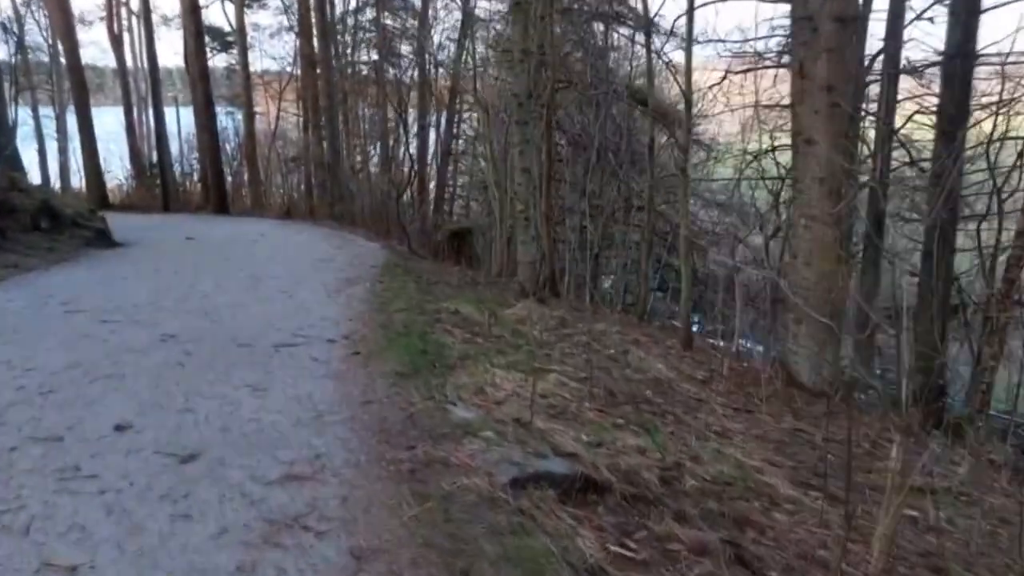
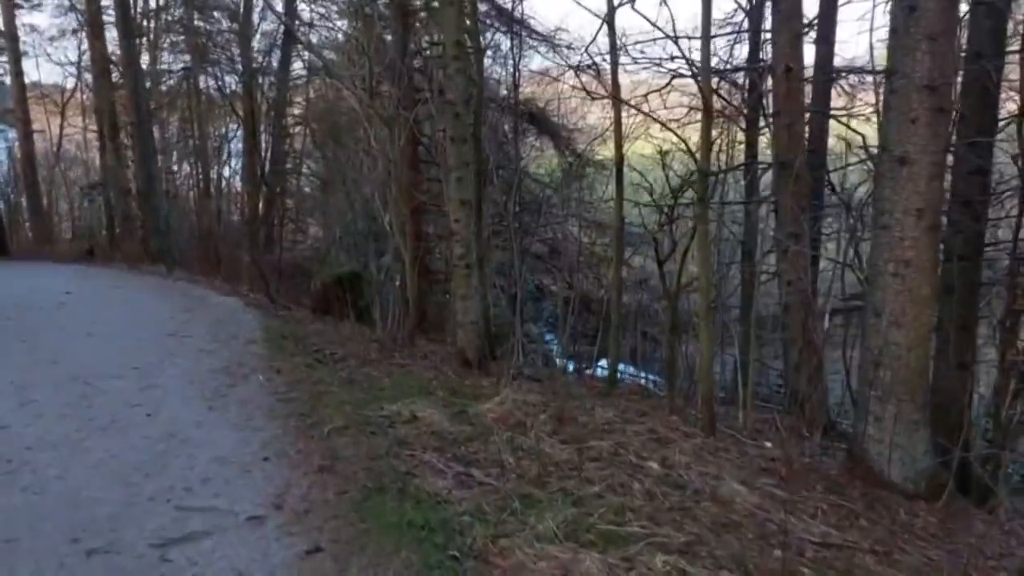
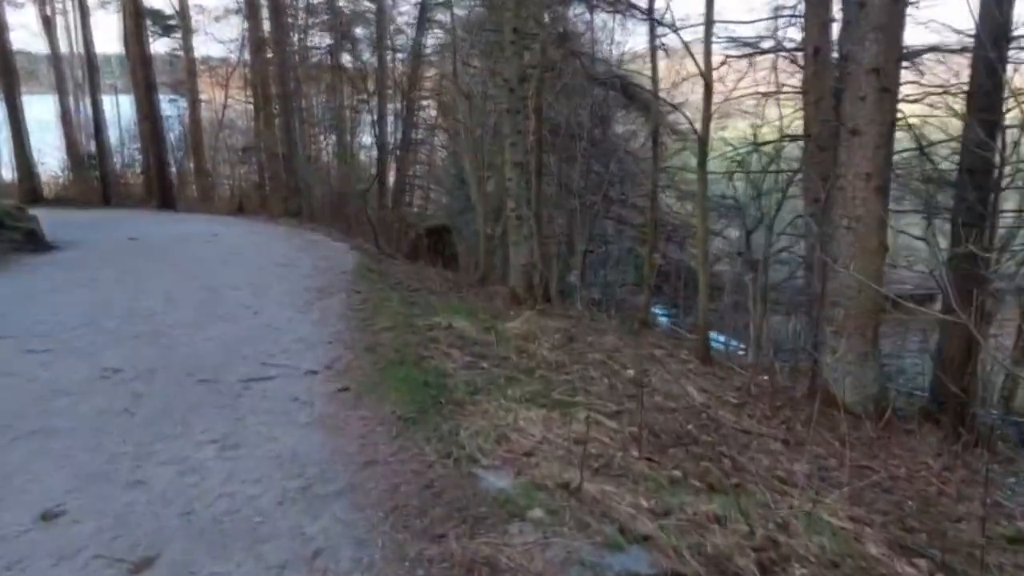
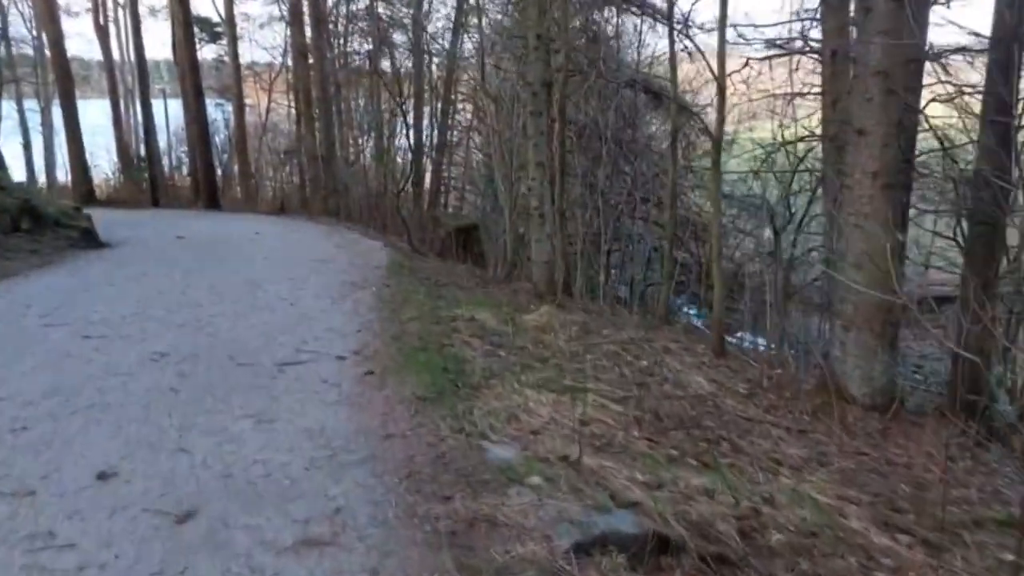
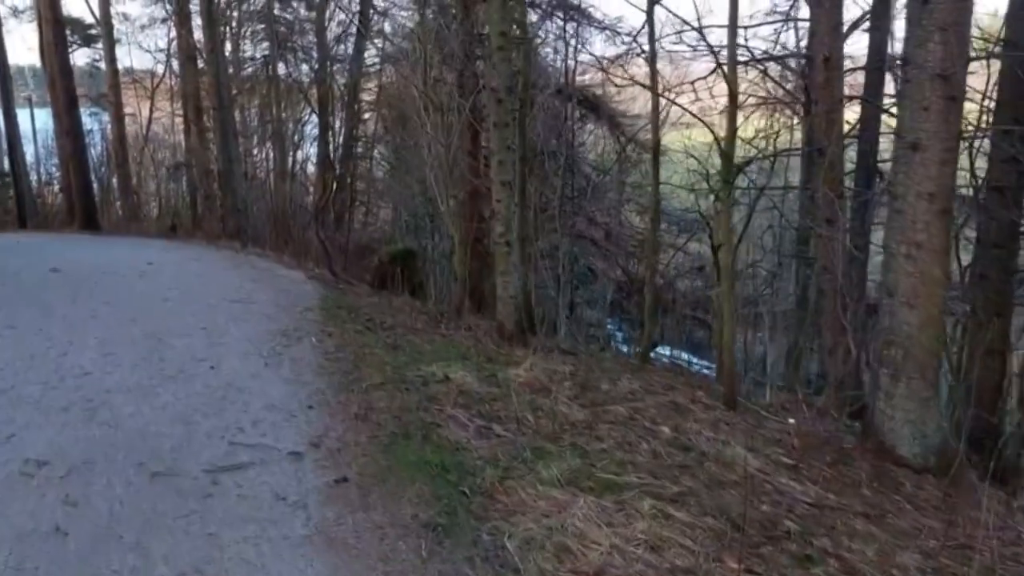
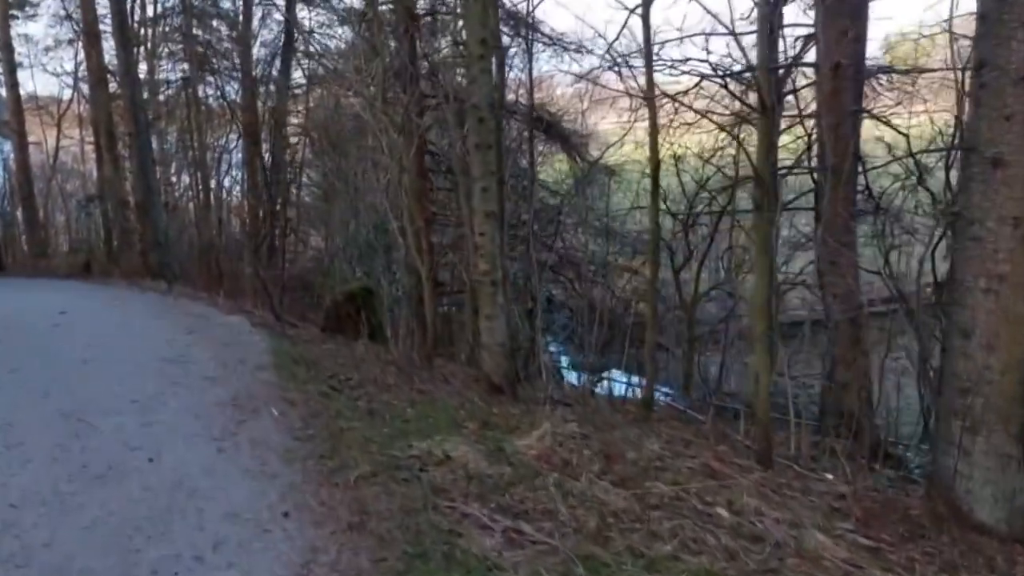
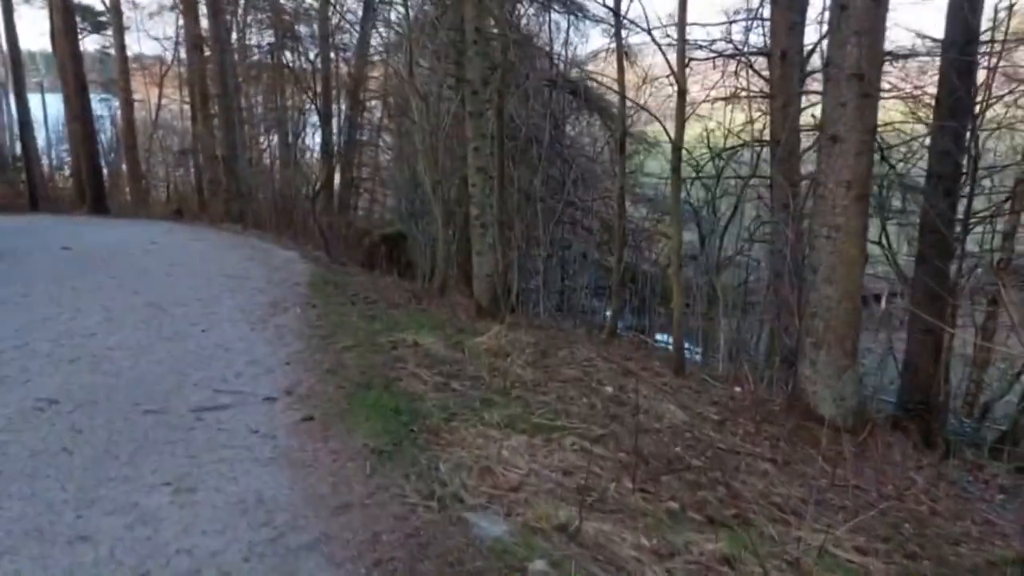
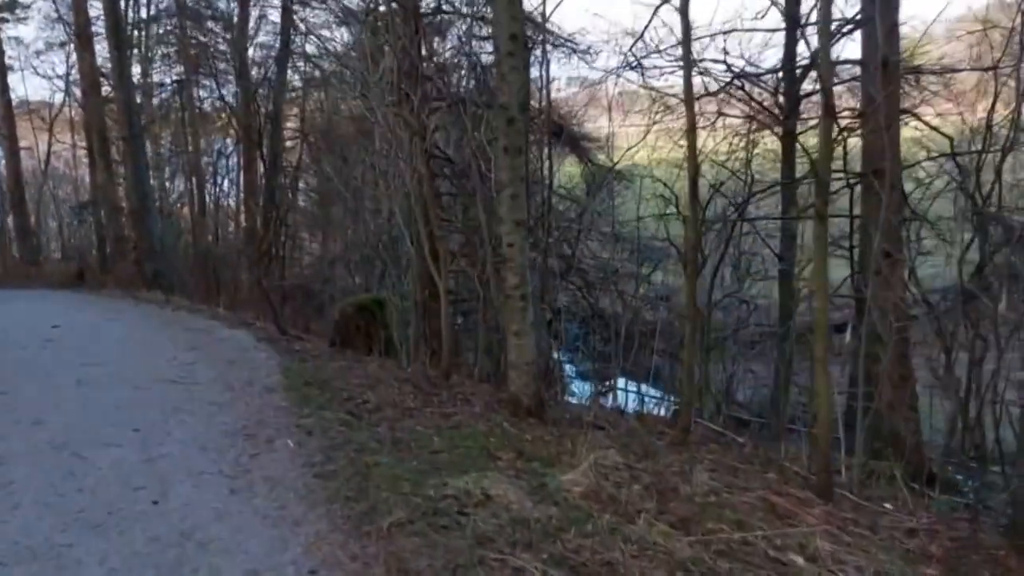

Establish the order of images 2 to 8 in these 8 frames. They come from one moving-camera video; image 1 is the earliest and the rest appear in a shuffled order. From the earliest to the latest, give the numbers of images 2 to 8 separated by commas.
4, 3, 7, 5, 2, 6, 8
